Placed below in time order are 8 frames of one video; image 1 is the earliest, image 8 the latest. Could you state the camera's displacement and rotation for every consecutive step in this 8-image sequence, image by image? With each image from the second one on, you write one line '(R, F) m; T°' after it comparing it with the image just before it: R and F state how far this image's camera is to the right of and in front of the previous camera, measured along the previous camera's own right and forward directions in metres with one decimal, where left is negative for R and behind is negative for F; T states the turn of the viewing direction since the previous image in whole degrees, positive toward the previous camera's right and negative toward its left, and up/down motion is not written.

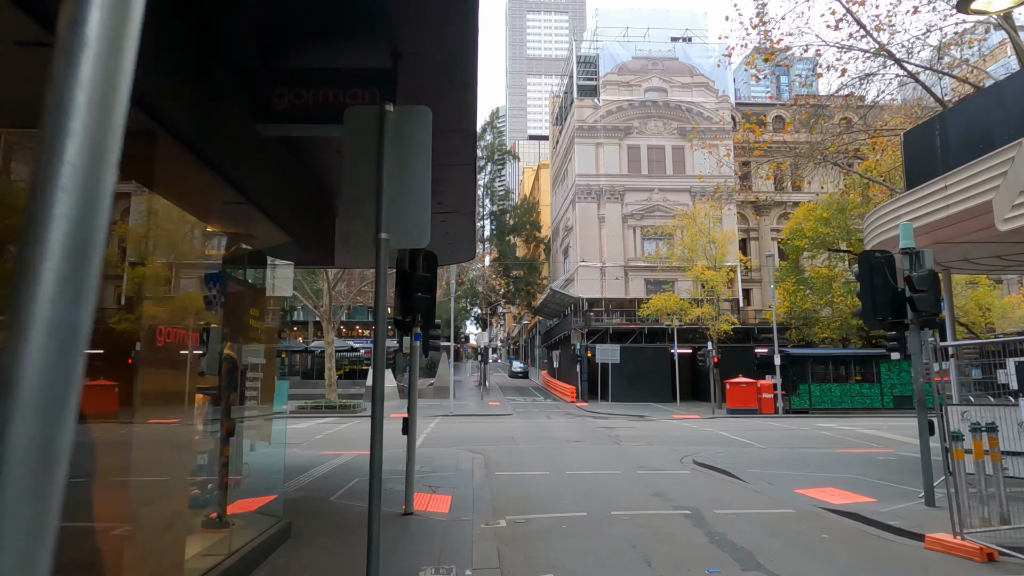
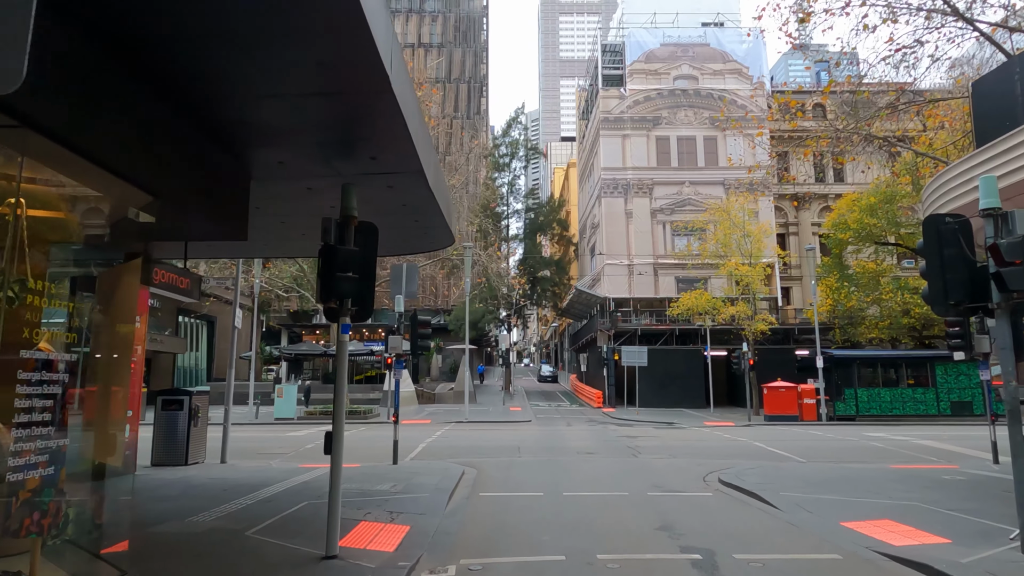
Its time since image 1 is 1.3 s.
(+0.6, +1.5) m; -3°
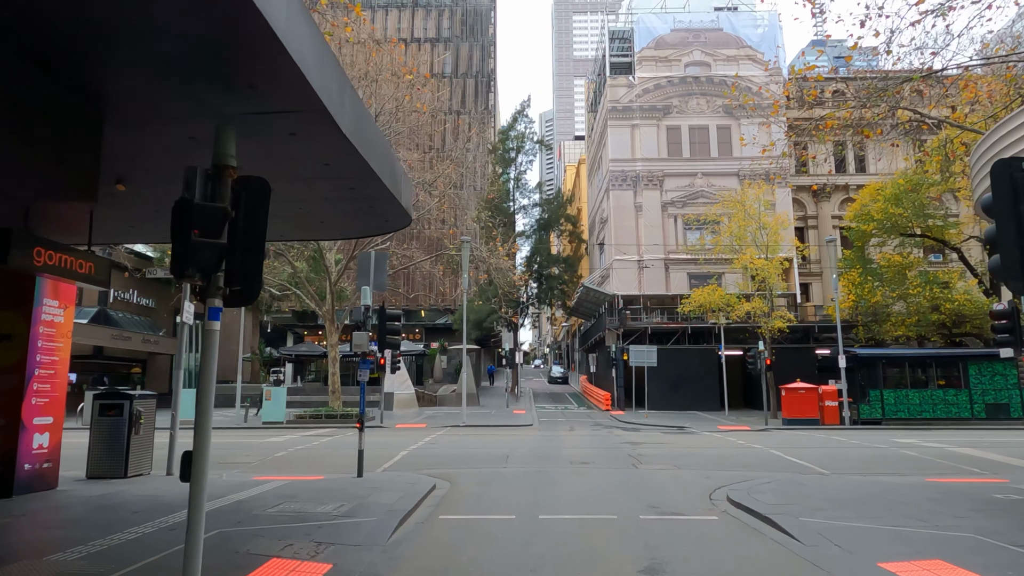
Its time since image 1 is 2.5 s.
(+0.5, +1.3) m; -1°
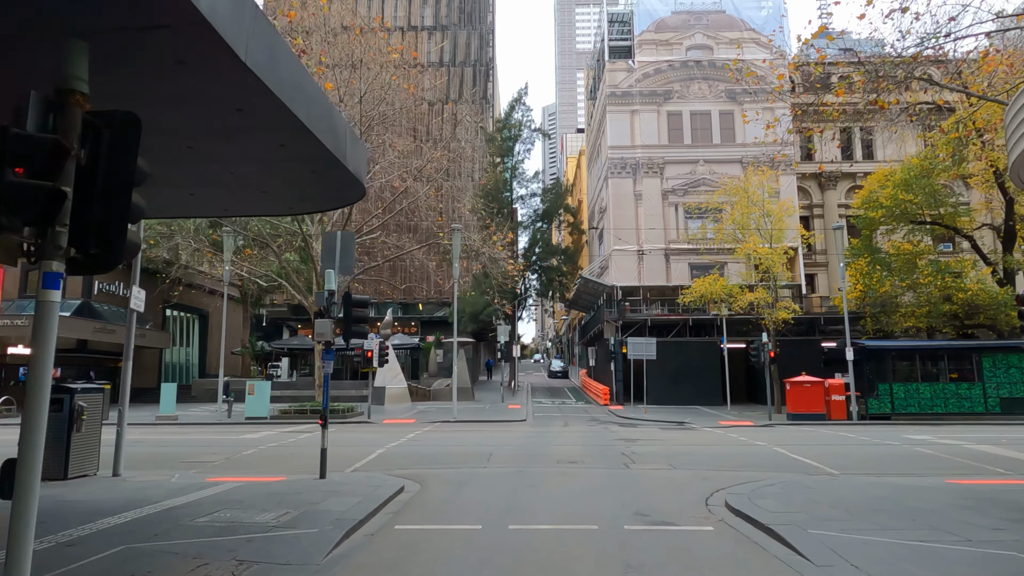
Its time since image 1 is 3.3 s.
(+0.3, +0.9) m; 0°
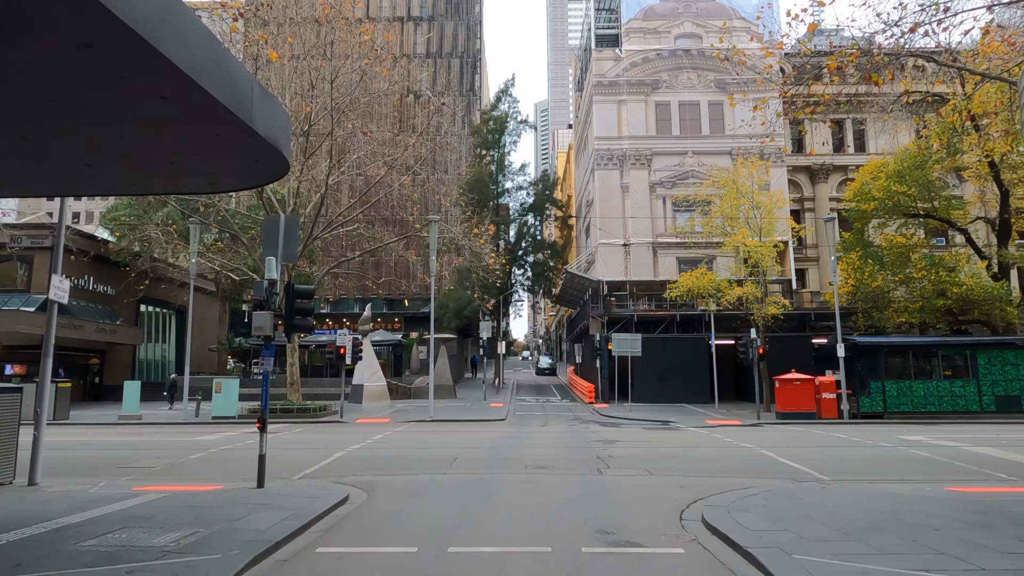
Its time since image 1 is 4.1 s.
(+0.4, +0.8) m; +1°
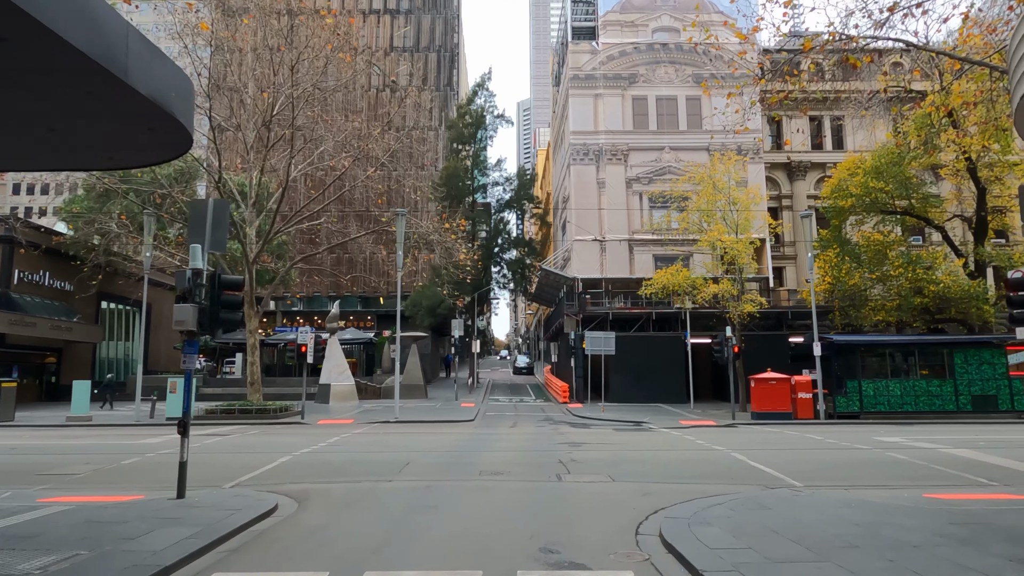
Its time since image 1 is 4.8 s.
(+0.4, +0.7) m; +2°
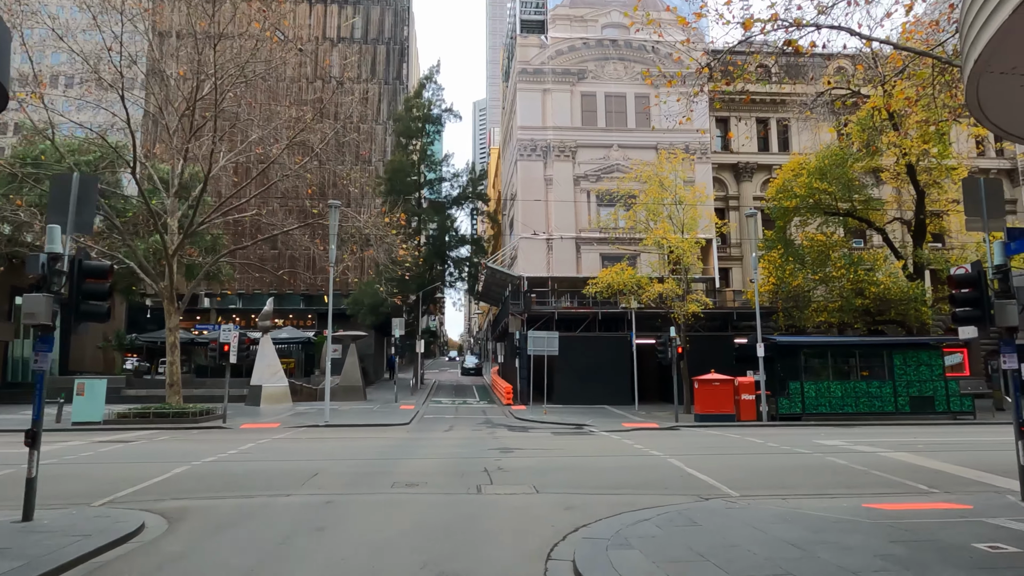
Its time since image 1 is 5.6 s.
(+0.5, +0.8) m; +4°
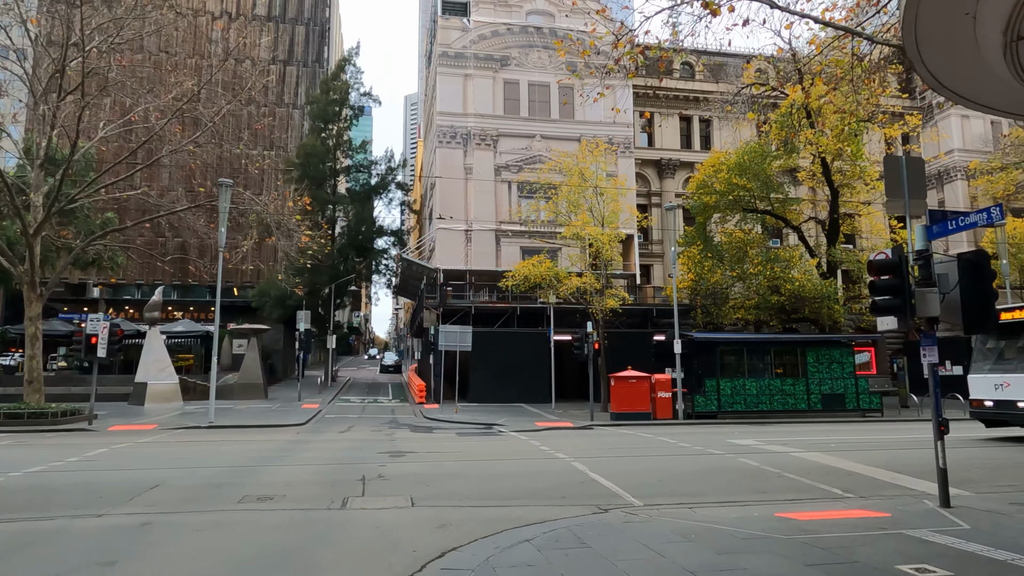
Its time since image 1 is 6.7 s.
(+0.6, +1.1) m; +6°
